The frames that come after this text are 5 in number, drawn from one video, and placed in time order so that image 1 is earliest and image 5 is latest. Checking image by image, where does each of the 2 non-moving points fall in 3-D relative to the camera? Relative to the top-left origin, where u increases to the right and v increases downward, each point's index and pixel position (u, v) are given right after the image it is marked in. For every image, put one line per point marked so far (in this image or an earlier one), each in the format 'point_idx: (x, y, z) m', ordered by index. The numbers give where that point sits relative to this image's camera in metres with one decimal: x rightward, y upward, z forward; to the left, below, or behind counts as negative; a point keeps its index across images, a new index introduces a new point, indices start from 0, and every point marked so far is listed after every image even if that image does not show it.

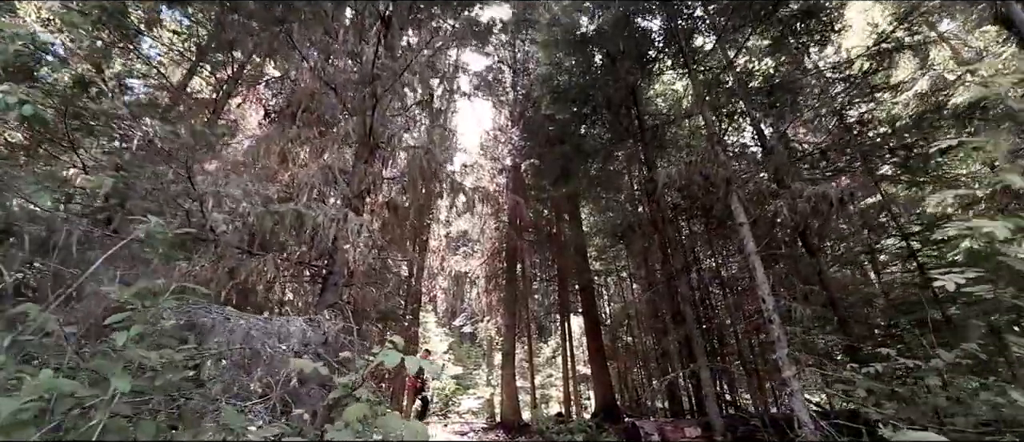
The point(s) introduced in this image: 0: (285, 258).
0: (-2.2, -0.4, +4.4) m
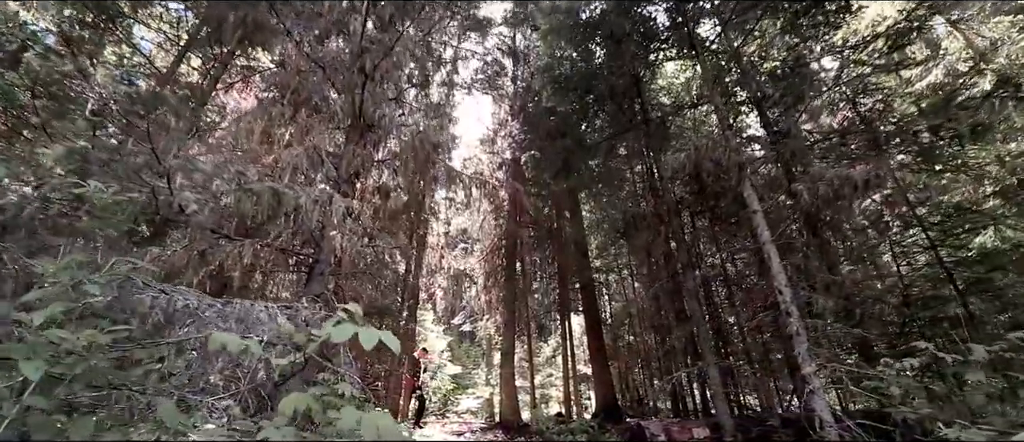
0: (-2.2, -0.2, +4.1) m
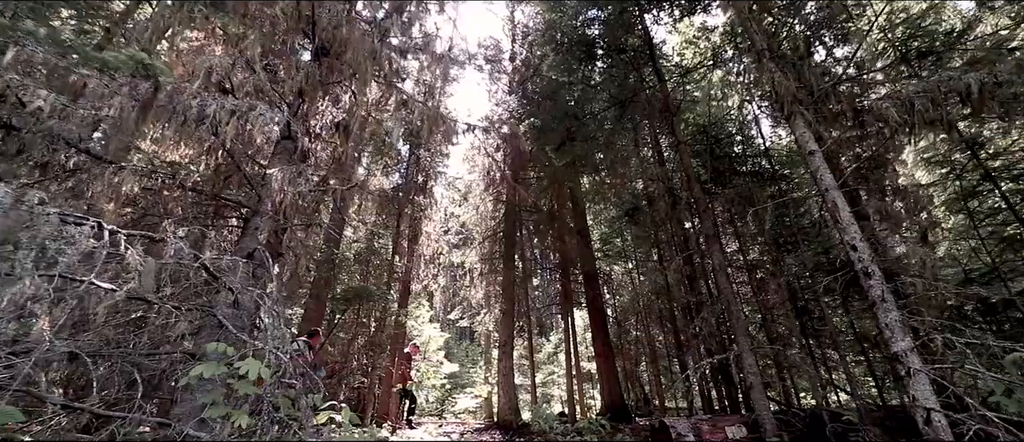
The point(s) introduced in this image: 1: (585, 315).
0: (-2.3, +0.3, +3.1) m
1: (+3.0, -3.8, +18.7) m
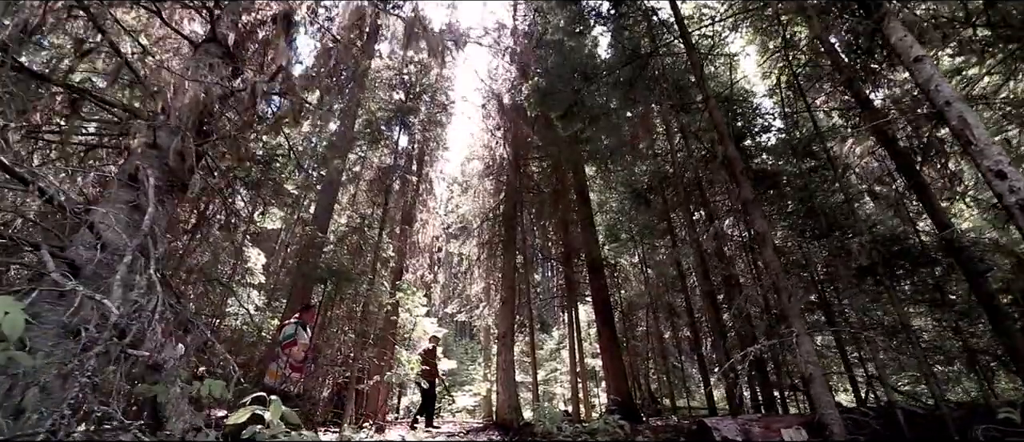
0: (-2.3, +0.7, +2.1) m
1: (+3.0, -3.4, +17.7) m
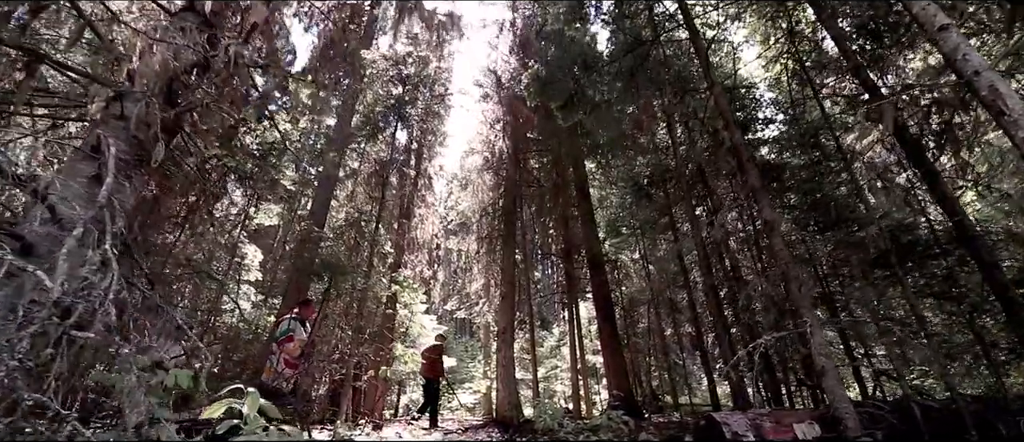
0: (-2.3, +0.8, +1.9) m
1: (+3.0, -3.2, +17.5) m
